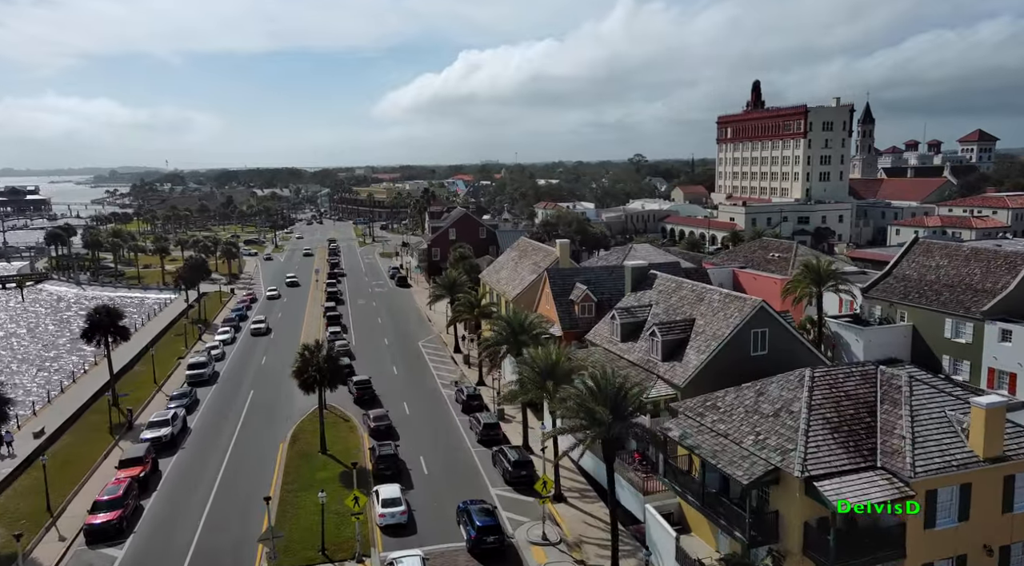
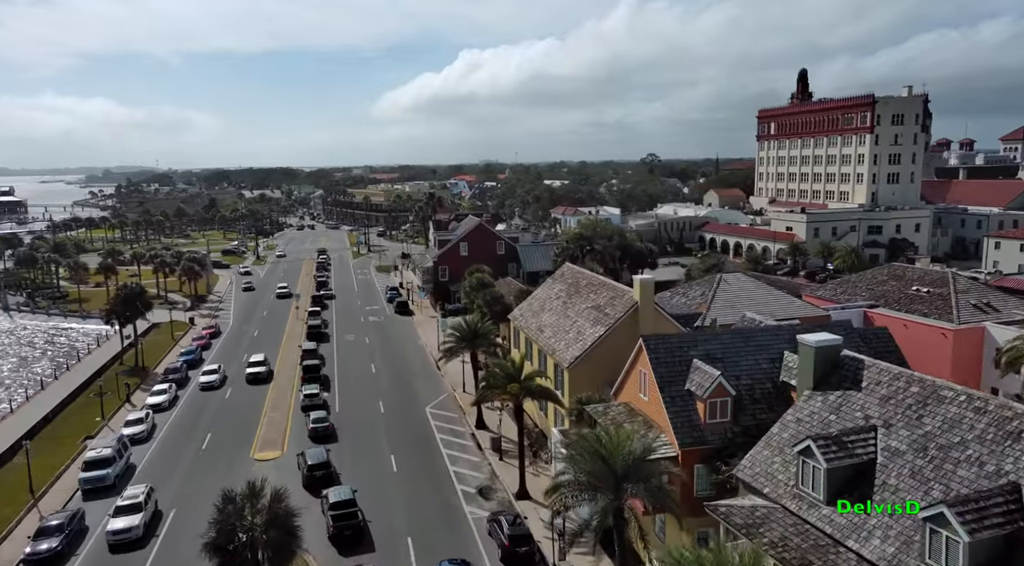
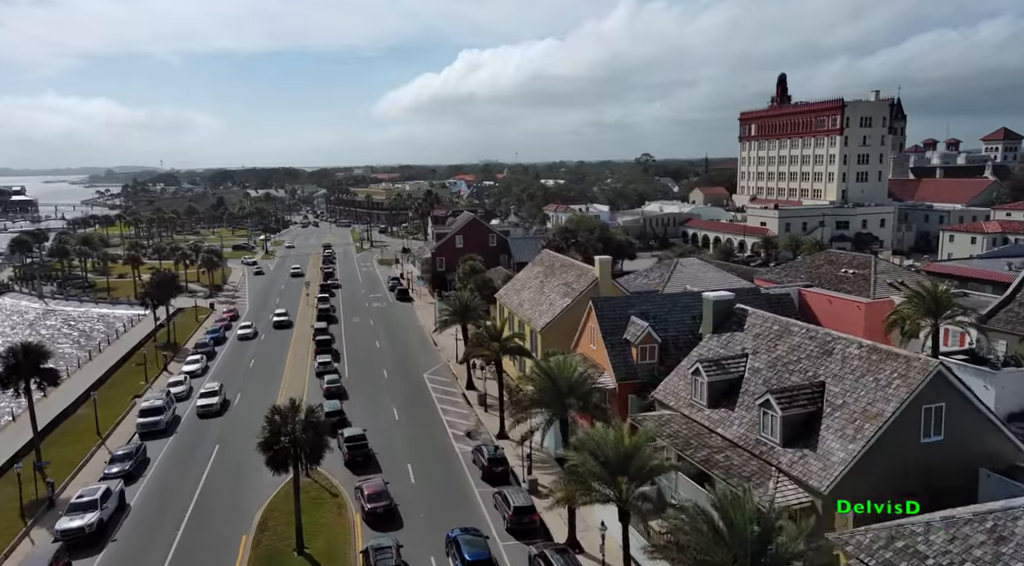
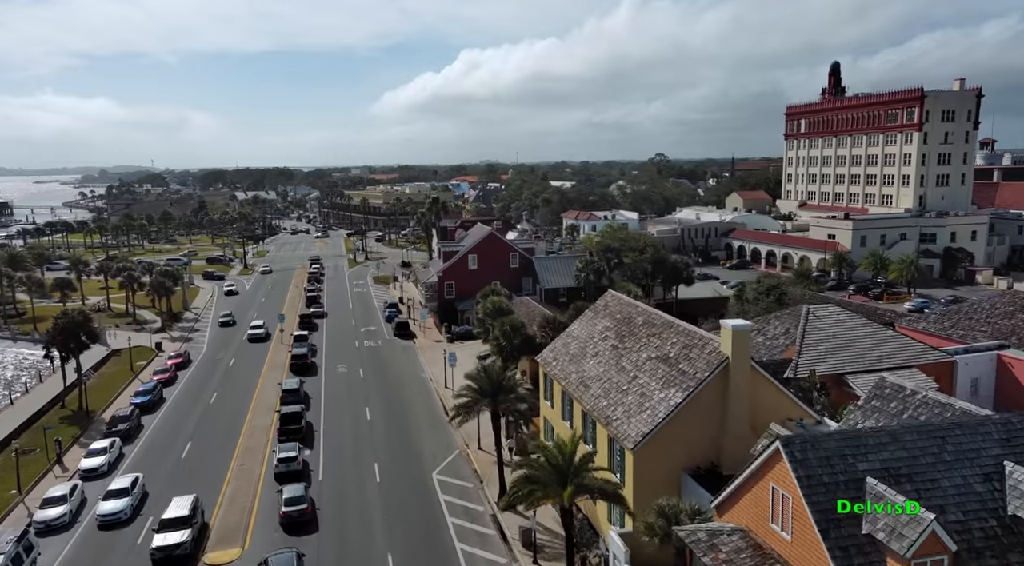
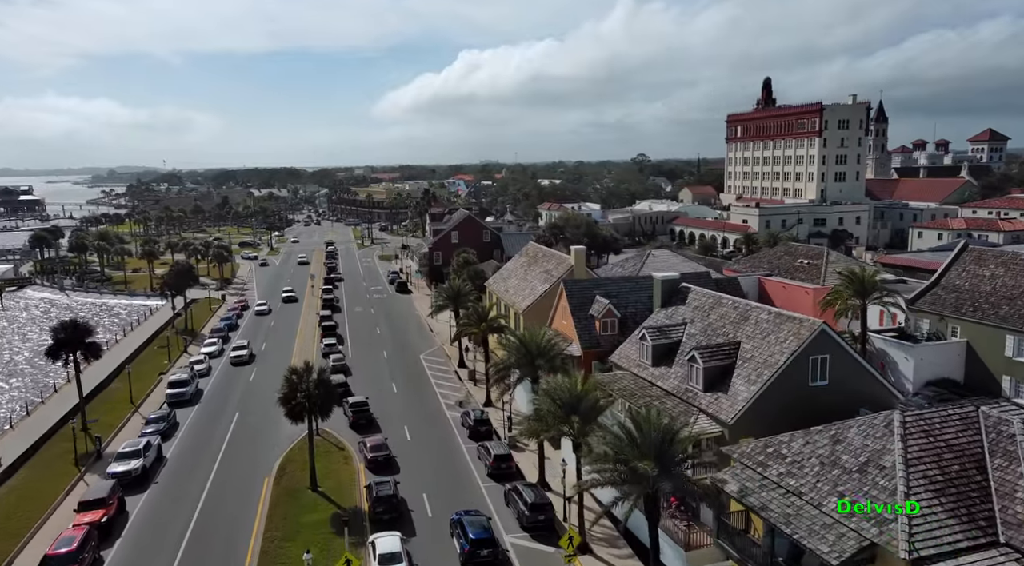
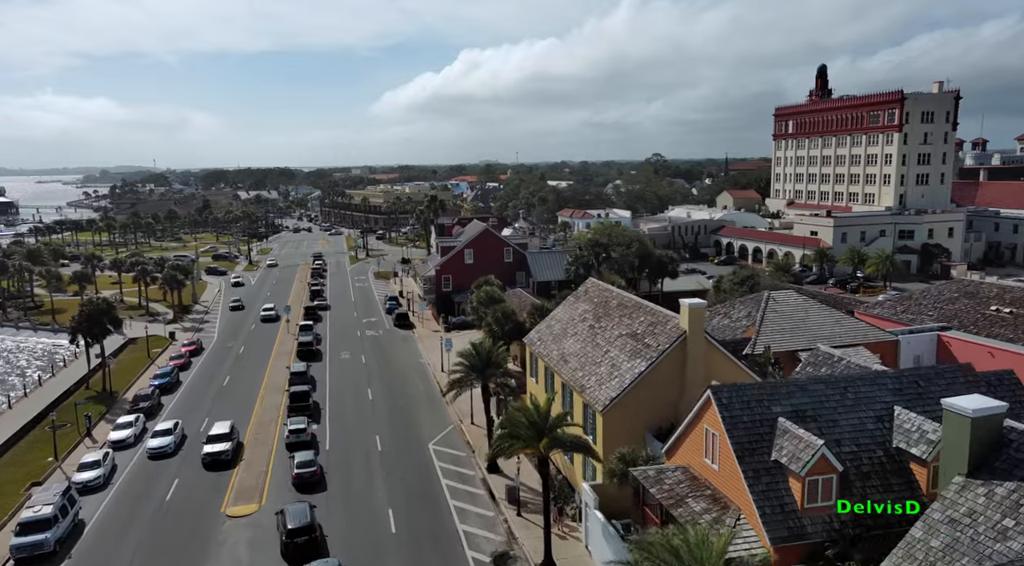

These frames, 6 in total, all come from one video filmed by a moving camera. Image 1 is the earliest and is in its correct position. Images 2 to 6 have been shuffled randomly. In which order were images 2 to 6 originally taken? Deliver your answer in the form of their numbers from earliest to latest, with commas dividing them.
5, 3, 2, 6, 4
